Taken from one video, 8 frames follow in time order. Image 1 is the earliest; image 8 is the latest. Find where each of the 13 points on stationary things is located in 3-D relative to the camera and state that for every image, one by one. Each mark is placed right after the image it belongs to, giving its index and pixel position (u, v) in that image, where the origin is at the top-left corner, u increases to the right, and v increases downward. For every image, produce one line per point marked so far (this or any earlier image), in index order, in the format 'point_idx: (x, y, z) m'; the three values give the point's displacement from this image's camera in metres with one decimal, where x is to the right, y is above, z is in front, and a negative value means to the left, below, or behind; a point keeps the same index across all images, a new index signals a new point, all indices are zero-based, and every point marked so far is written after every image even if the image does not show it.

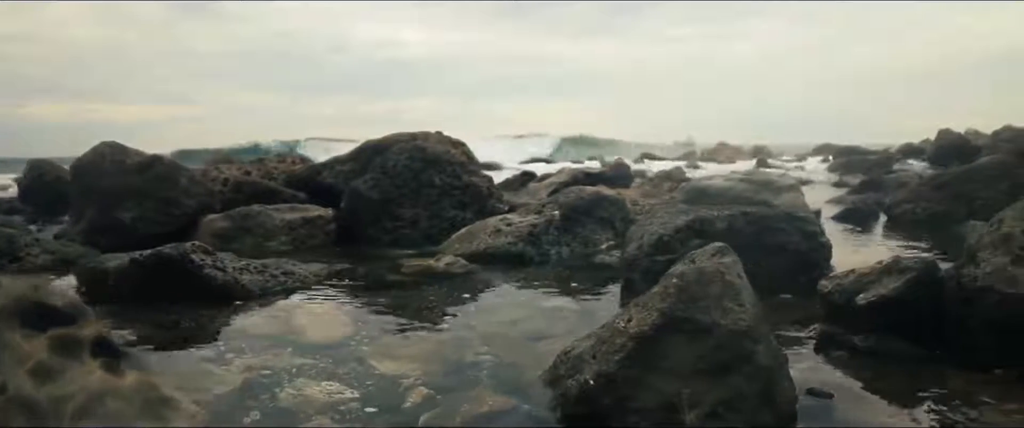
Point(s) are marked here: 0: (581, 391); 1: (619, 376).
0: (+0.7, -1.8, +5.2) m
1: (+1.1, -1.7, +5.2) m
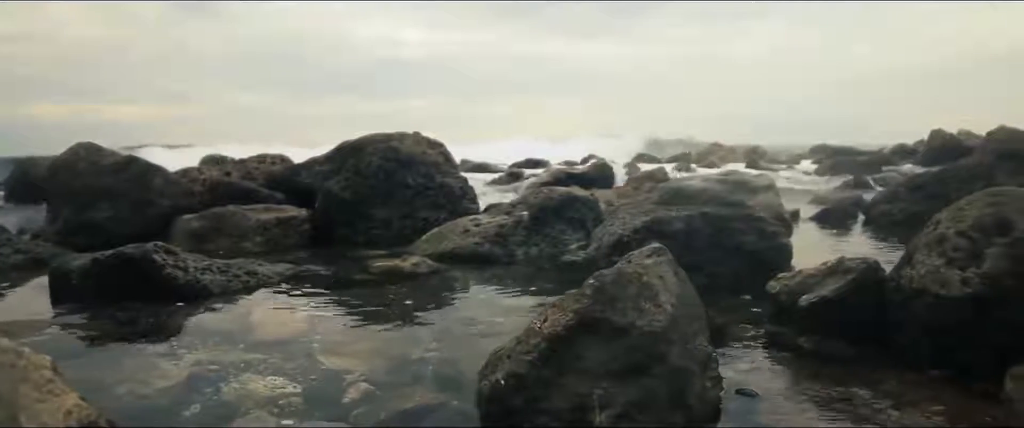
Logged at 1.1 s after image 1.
0: (-0.2, -1.8, +5.2) m
1: (+0.2, -1.7, +5.2) m
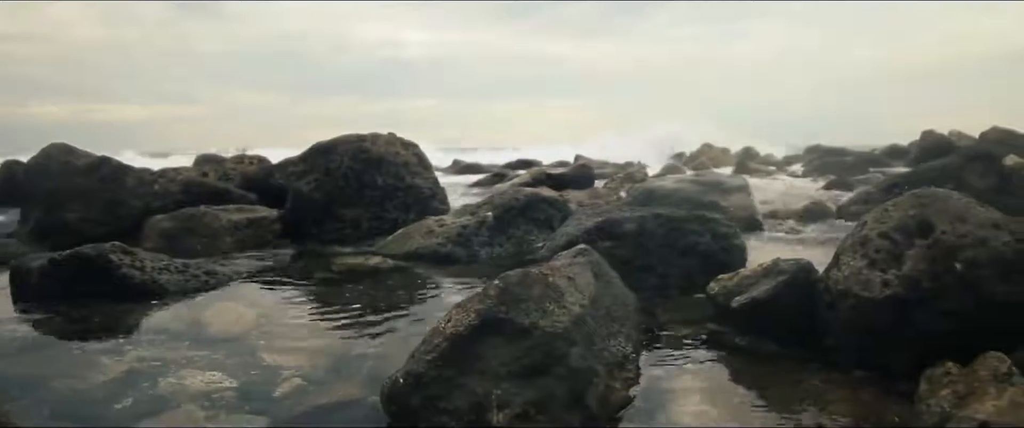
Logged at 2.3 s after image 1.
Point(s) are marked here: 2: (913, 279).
0: (-1.2, -1.9, +5.3) m
1: (-0.9, -1.7, +5.3) m
2: (+5.0, -0.8, +6.1) m
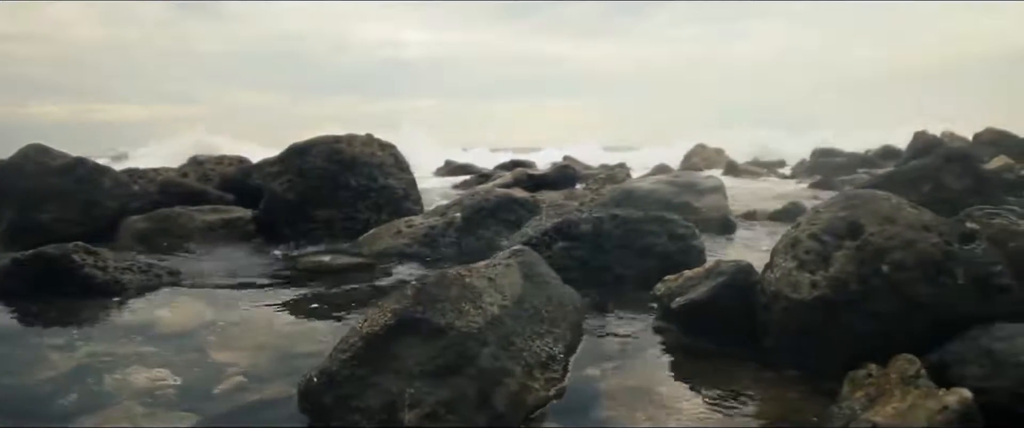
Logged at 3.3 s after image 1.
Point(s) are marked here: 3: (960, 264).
0: (-2.2, -1.9, +5.4) m
1: (-1.8, -1.7, +5.4) m
2: (+4.1, -0.8, +6.2) m
3: (+5.5, -0.6, +6.0) m
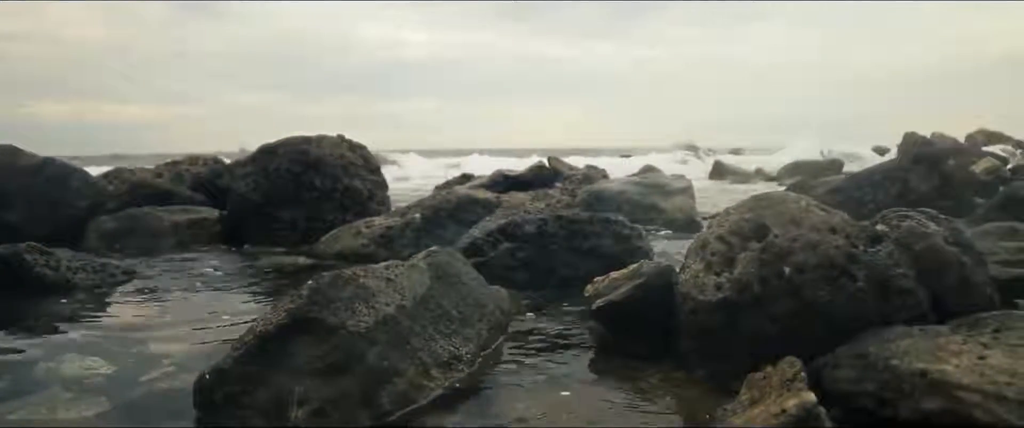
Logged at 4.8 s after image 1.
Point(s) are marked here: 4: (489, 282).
0: (-3.4, -1.9, +5.5) m
1: (-3.0, -1.7, +5.5) m
2: (+2.9, -0.9, +6.2) m
3: (+4.3, -0.7, +6.1) m
4: (-0.5, -1.4, +10.2) m
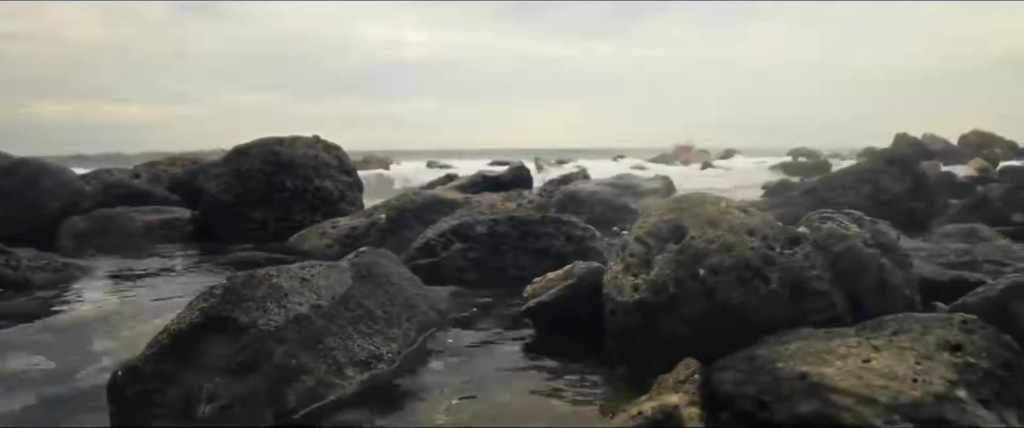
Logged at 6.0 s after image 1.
0: (-4.4, -1.9, +5.6) m
1: (-4.0, -1.8, +5.6) m
2: (+1.9, -0.9, +6.3) m
3: (+3.2, -0.7, +6.1) m
4: (-1.5, -1.4, +10.3) m
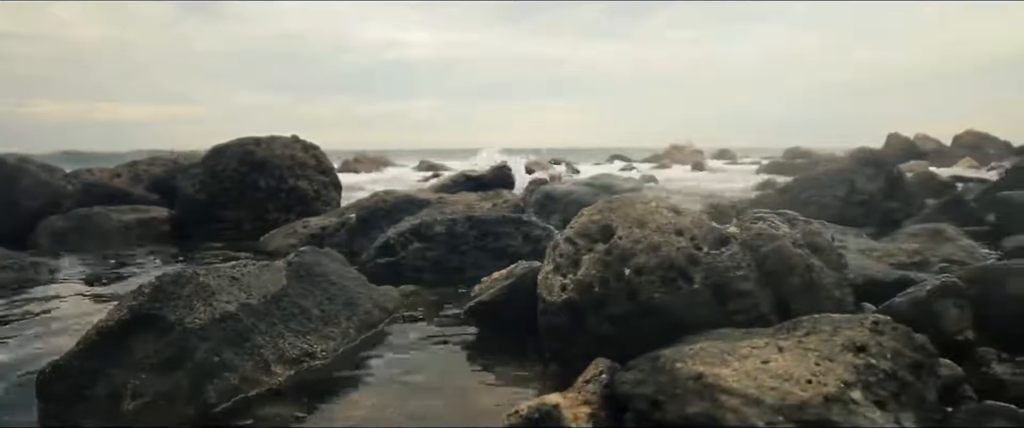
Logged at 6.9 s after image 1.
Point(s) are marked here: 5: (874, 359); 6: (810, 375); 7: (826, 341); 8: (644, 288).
0: (-5.3, -1.9, +5.7) m
1: (-4.9, -1.7, +5.7) m
2: (+1.0, -0.9, +6.4) m
3: (+2.3, -0.7, +6.2) m
4: (-2.4, -1.4, +10.4) m
5: (+3.5, -1.4, +4.9) m
6: (+2.7, -1.5, +4.5) m
7: (+3.2, -1.3, +5.1) m
8: (+1.6, -0.9, +6.2) m
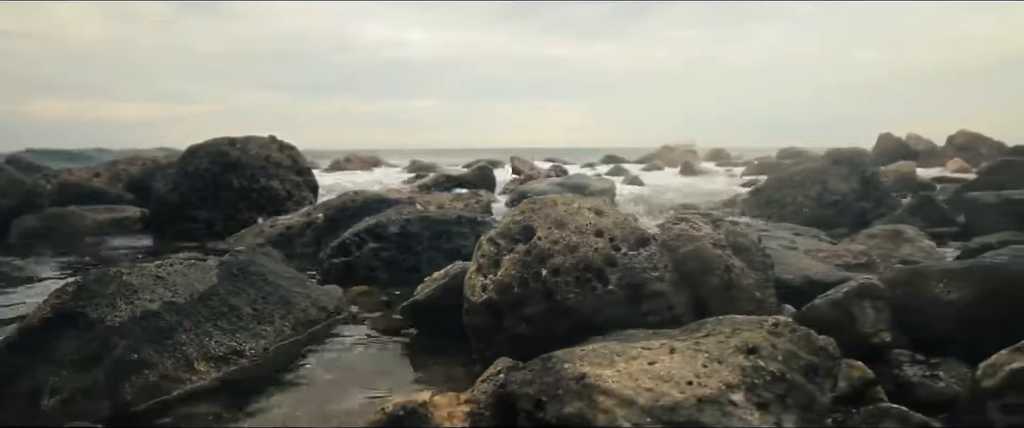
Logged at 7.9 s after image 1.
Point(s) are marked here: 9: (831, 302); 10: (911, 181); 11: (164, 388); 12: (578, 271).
0: (-6.3, -1.9, +5.8) m
1: (-6.0, -1.8, +5.8) m
2: (-0.1, -0.9, +6.5) m
3: (+1.3, -0.7, +6.3) m
4: (-3.4, -1.4, +10.5) m
5: (+2.5, -1.4, +4.9) m
6: (+1.7, -1.5, +4.6) m
7: (+2.2, -1.3, +5.1) m
8: (+0.6, -0.9, +6.2) m
9: (+4.2, -1.2, +6.6) m
10: (+15.4, +1.2, +19.3) m
11: (-4.1, -2.0, +5.8) m
12: (+0.9, -0.7, +6.3) m
